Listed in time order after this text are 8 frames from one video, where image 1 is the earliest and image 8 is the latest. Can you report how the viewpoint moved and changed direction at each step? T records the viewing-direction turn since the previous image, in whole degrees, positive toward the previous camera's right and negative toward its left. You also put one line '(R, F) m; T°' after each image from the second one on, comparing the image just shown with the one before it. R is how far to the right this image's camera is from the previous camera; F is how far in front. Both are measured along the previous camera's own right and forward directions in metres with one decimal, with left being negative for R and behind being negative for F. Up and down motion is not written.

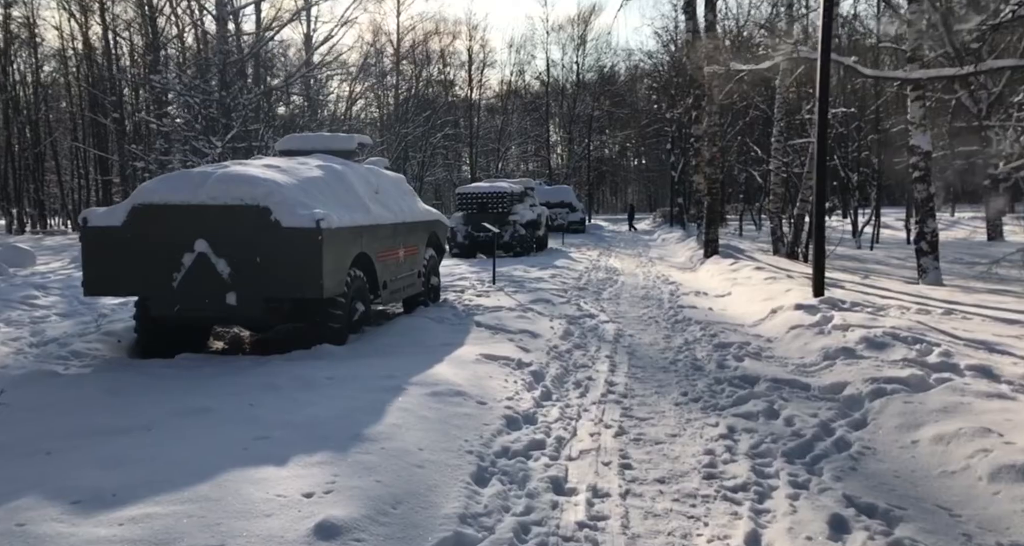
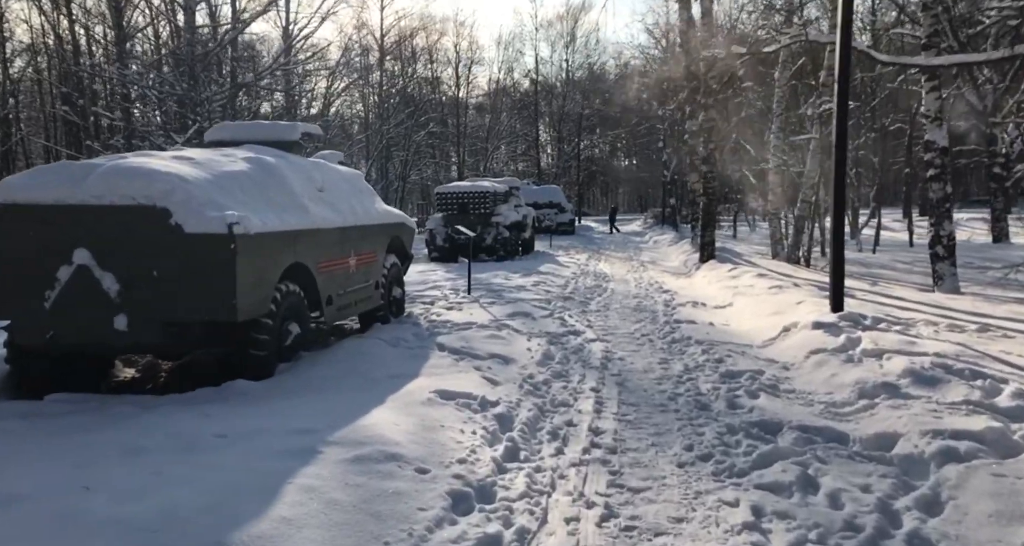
(+0.2, +1.2) m; +1°
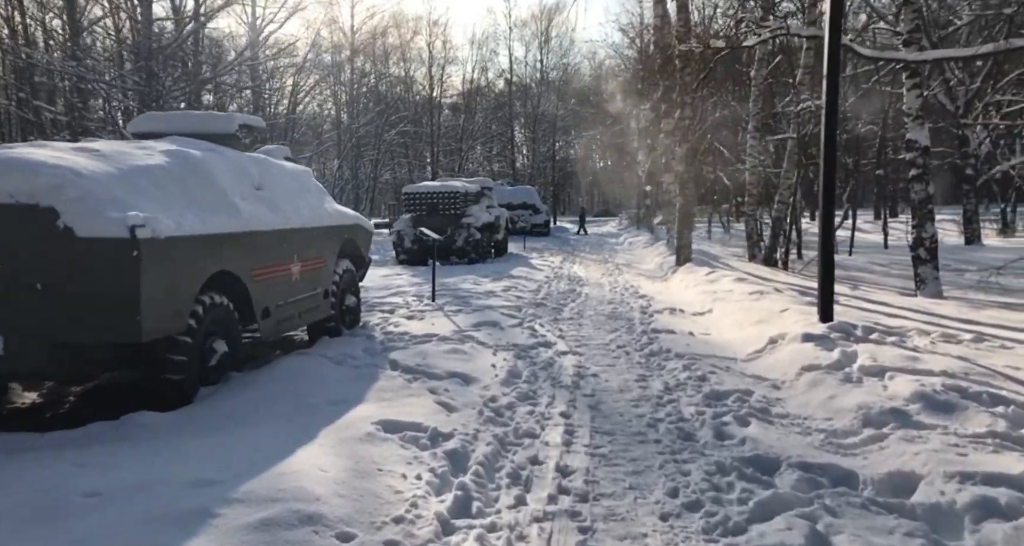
(+0.1, +0.7) m; +2°
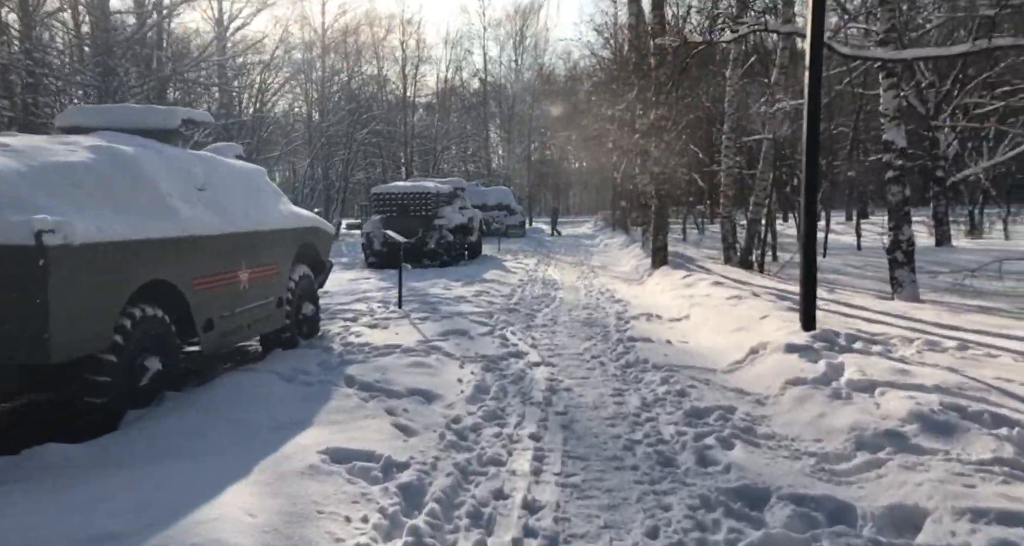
(+0.1, +0.4) m; +2°
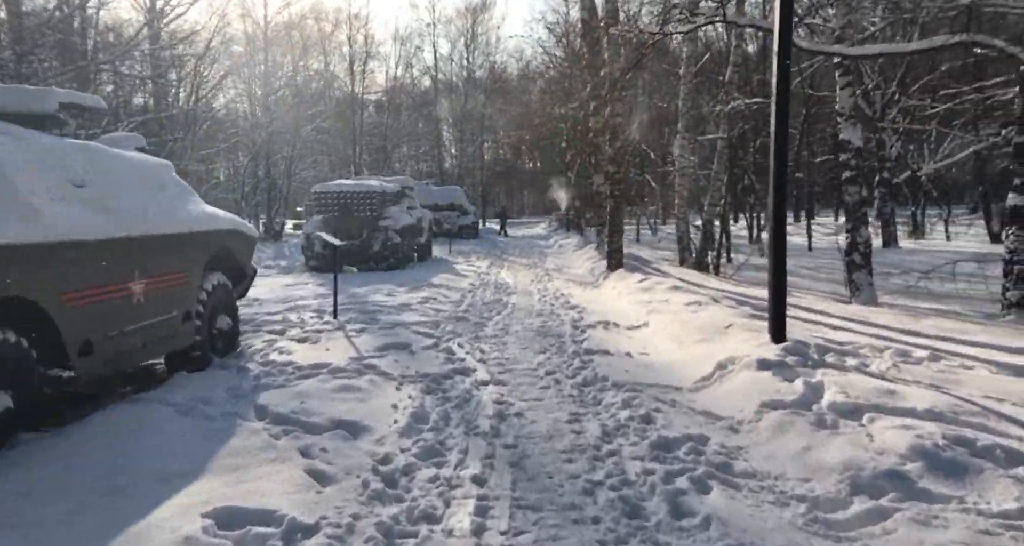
(+0.1, +0.7) m; +3°
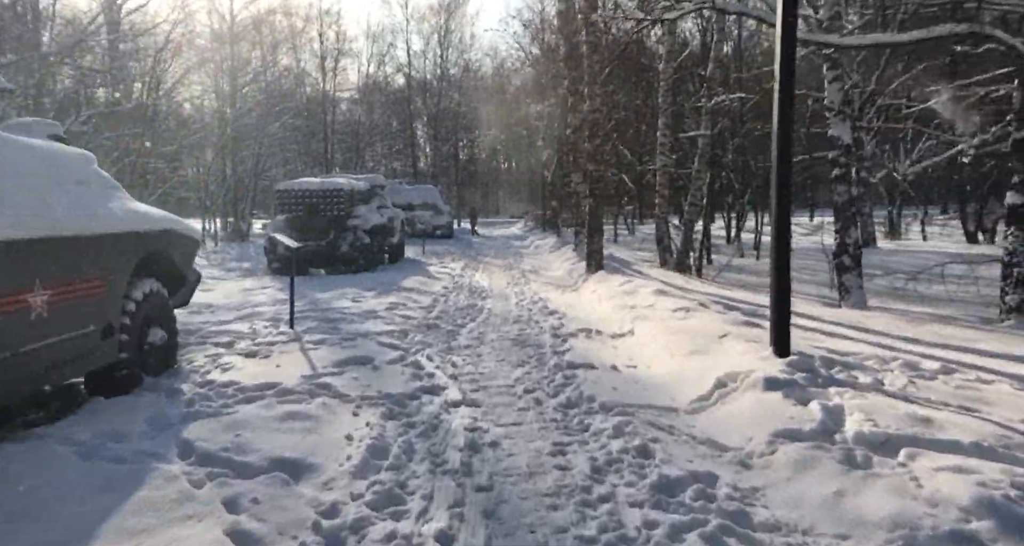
(0.0, +0.7) m; +2°
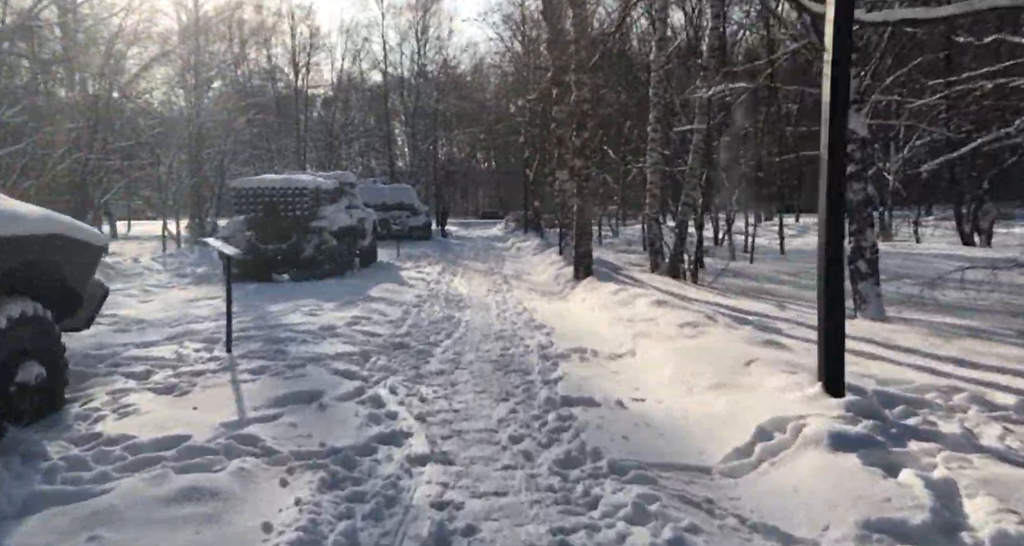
(0.0, +1.3) m; +1°
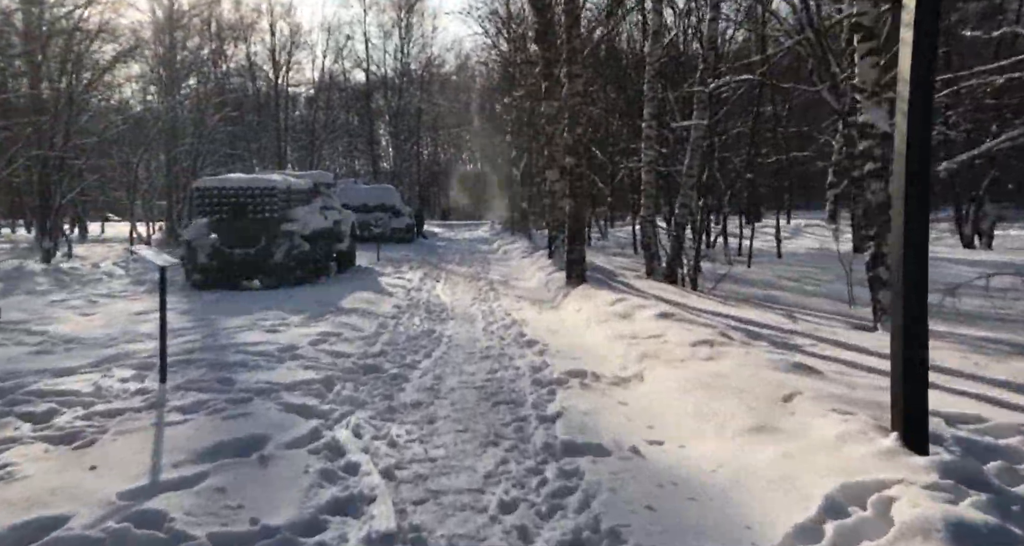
(0.0, +1.1) m; +1°
